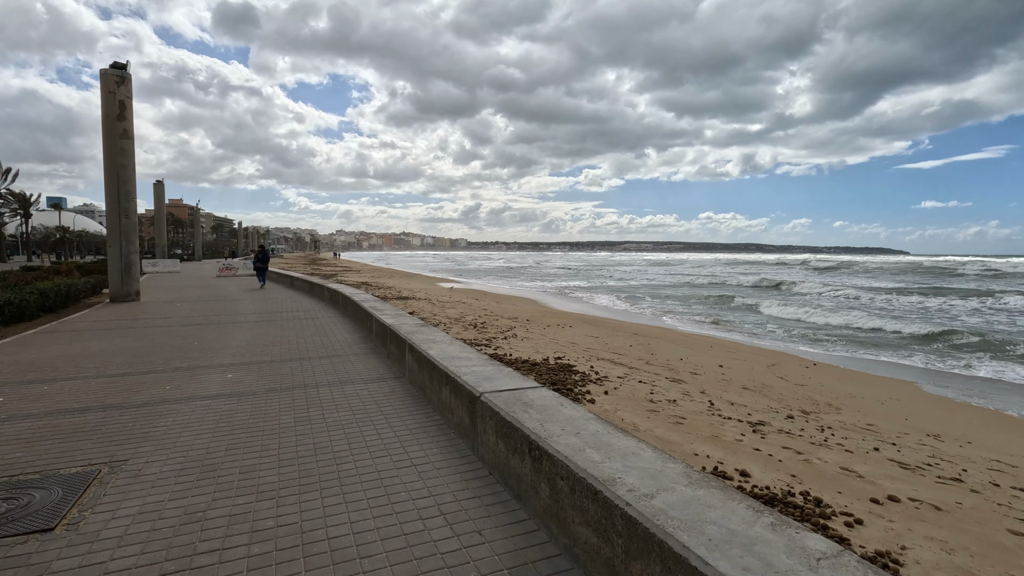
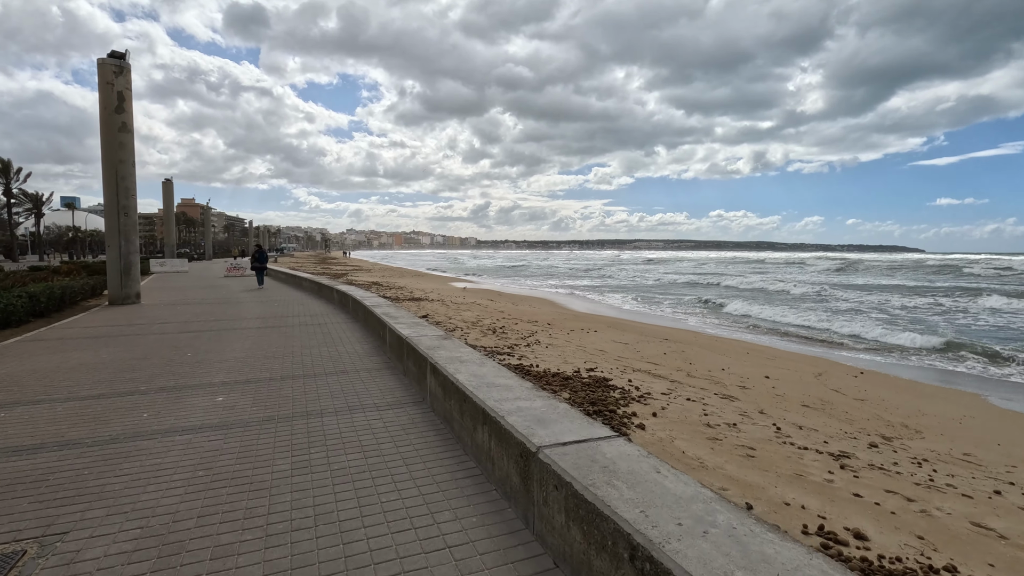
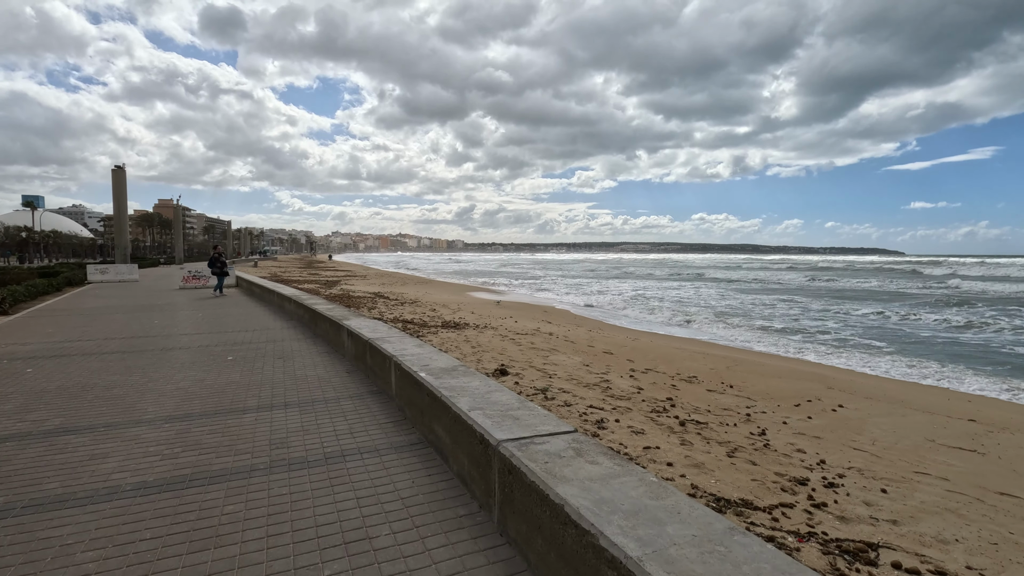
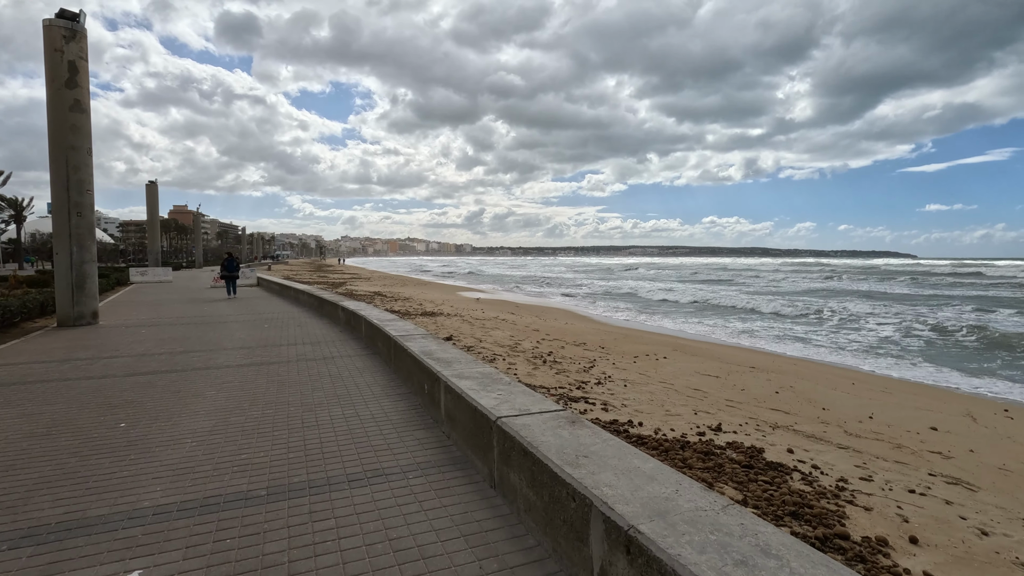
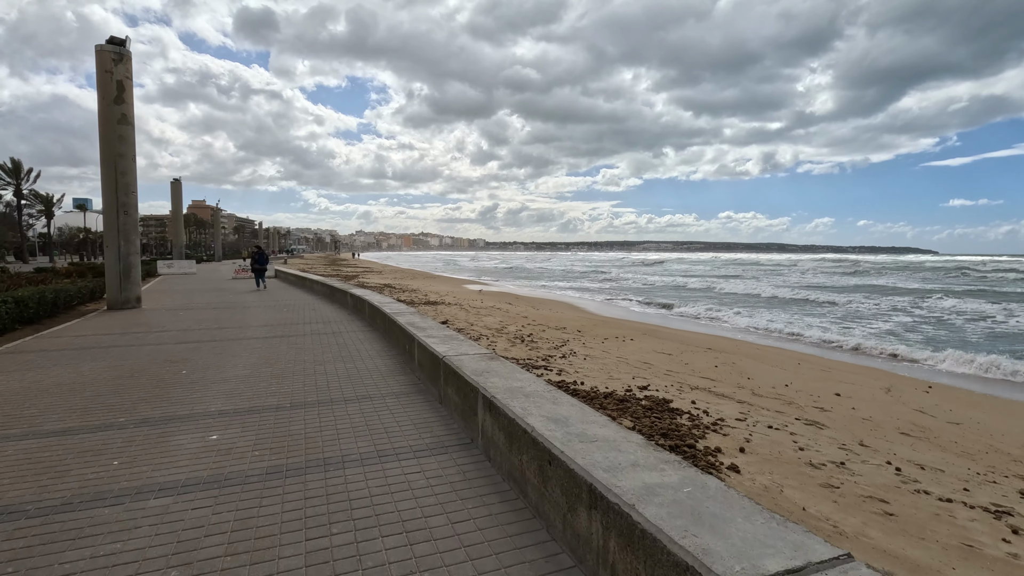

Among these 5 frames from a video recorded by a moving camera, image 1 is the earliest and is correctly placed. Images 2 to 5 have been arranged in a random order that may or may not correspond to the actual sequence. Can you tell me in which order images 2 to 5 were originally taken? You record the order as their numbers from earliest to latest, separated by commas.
2, 5, 4, 3
